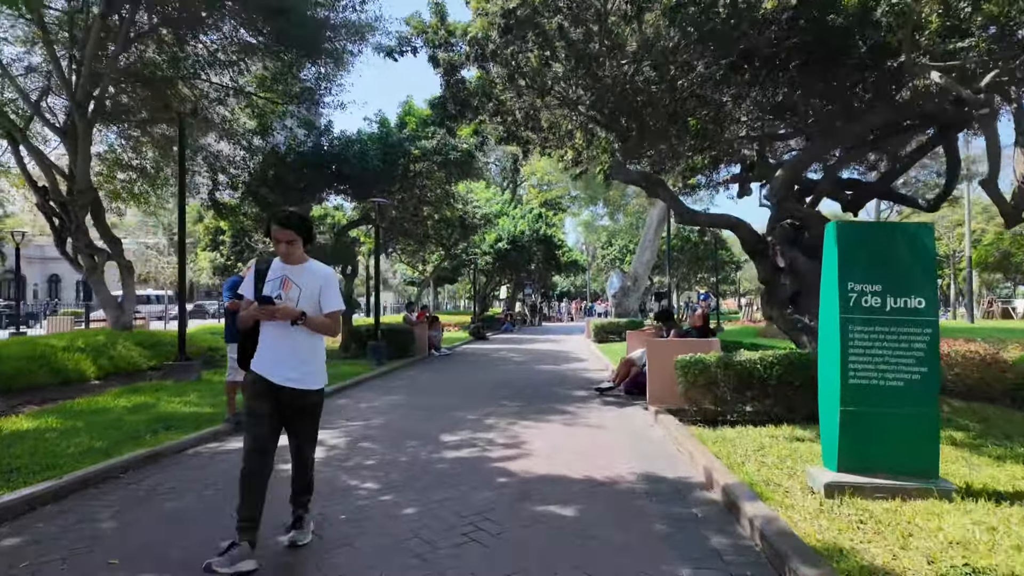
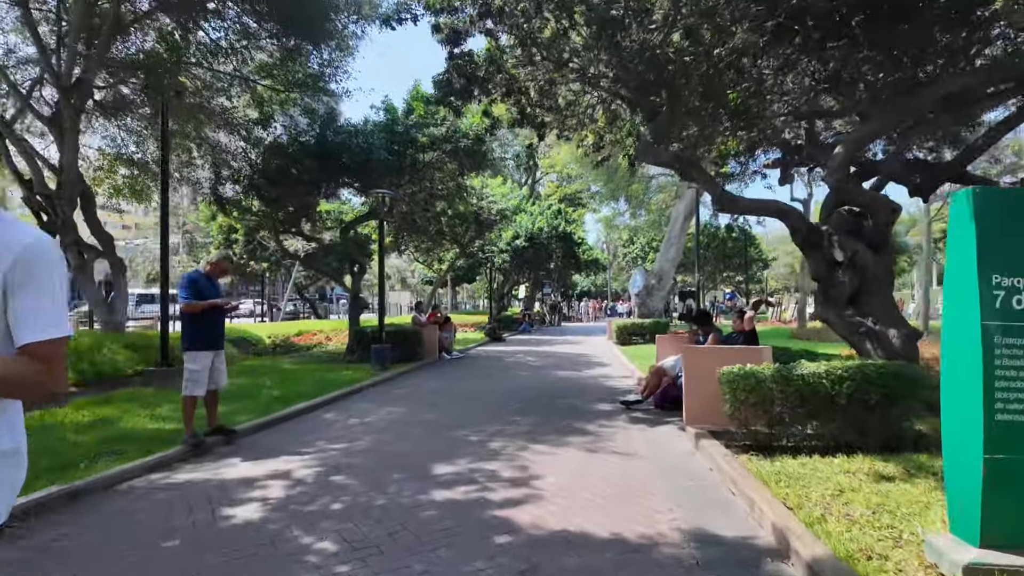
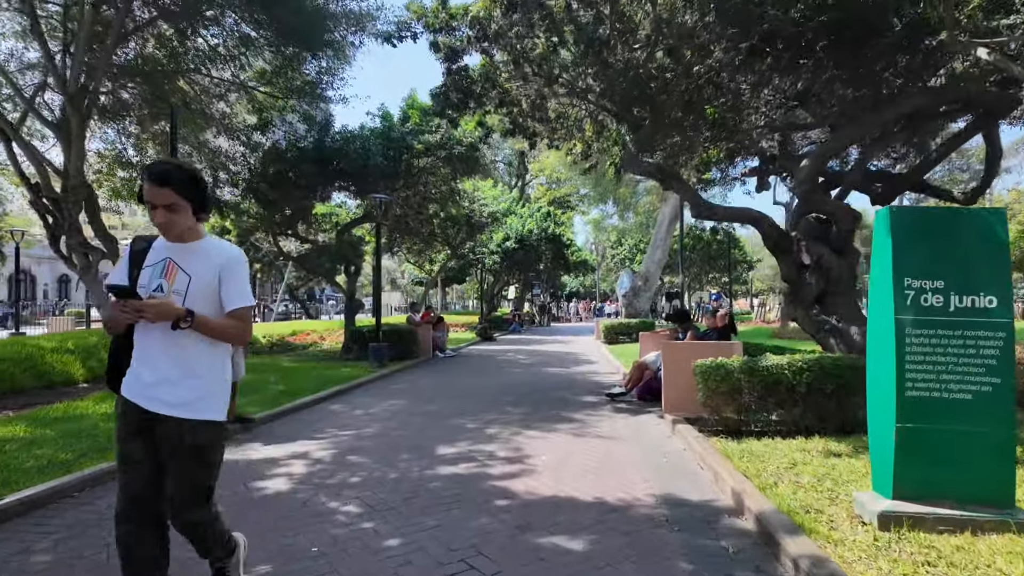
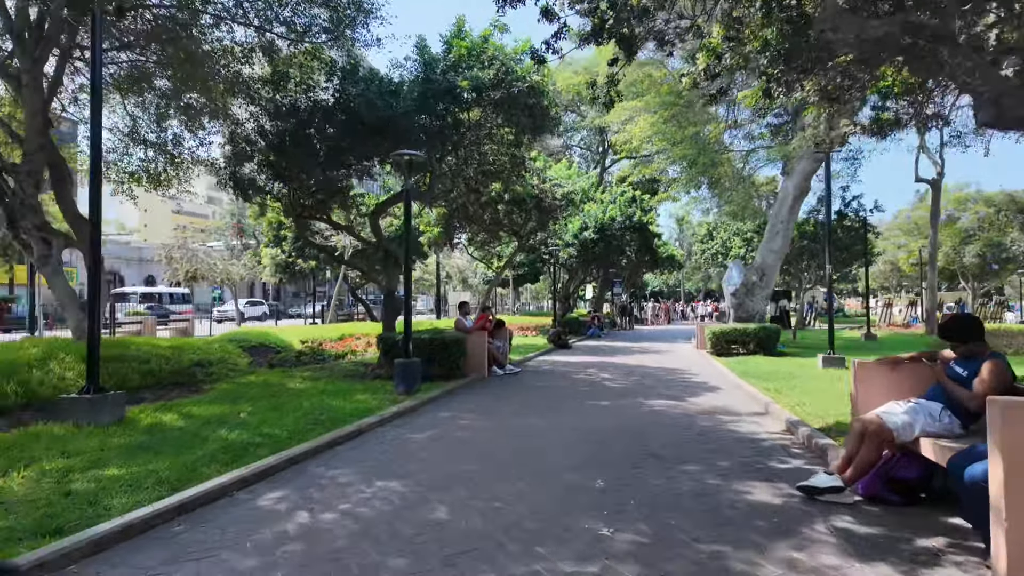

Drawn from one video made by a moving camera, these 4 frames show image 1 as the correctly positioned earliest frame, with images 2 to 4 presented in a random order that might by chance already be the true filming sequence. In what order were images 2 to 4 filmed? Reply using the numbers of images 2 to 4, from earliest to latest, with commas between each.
3, 2, 4
